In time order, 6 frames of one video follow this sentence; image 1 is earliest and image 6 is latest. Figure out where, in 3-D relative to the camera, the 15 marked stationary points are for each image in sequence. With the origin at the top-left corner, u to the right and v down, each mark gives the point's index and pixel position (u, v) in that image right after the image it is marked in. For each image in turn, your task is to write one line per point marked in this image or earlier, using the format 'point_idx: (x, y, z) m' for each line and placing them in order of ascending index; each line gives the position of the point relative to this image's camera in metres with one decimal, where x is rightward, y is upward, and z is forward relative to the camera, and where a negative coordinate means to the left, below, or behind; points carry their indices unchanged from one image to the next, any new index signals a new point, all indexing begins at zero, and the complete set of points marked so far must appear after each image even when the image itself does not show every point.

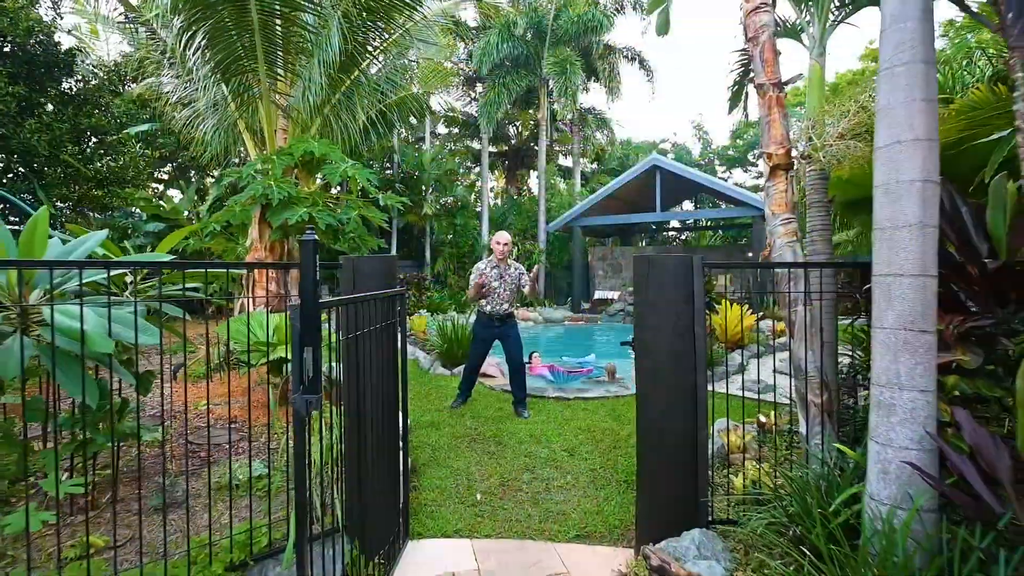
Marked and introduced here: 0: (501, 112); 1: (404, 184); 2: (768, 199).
0: (-0.5, +7.9, +15.7) m
1: (-4.5, +4.2, +14.7) m
2: (+2.1, +0.7, +2.8) m
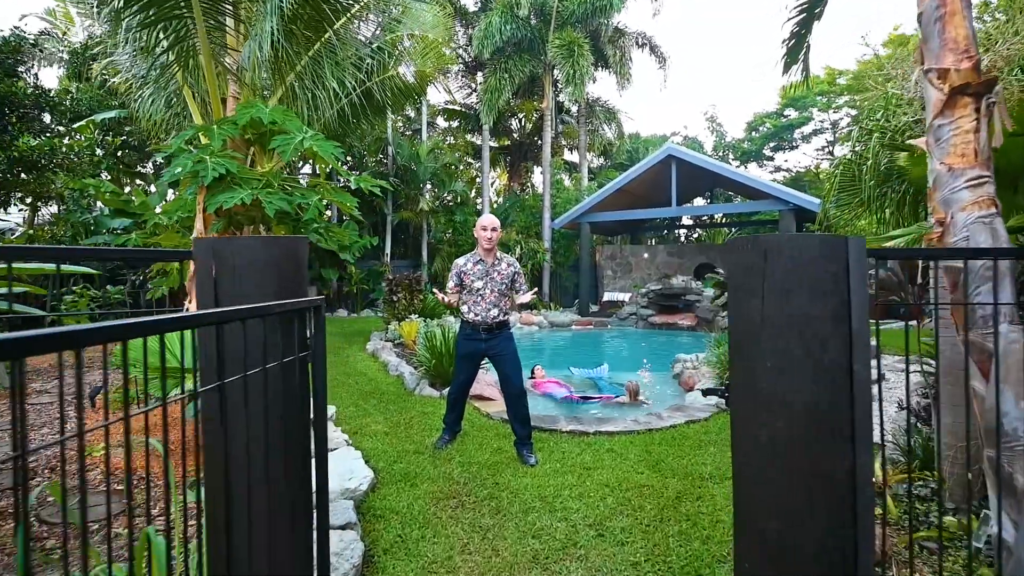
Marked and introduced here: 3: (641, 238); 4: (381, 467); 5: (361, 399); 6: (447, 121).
0: (-0.4, +7.9, +14.7) m
1: (-4.4, +4.2, +13.7) m
2: (+2.1, +0.7, +1.7) m
3: (+6.1, +2.4, +16.9) m
4: (-1.2, -1.6, +3.2) m
5: (-2.0, -1.5, +4.7) m
6: (-3.1, +8.0, +17.0) m
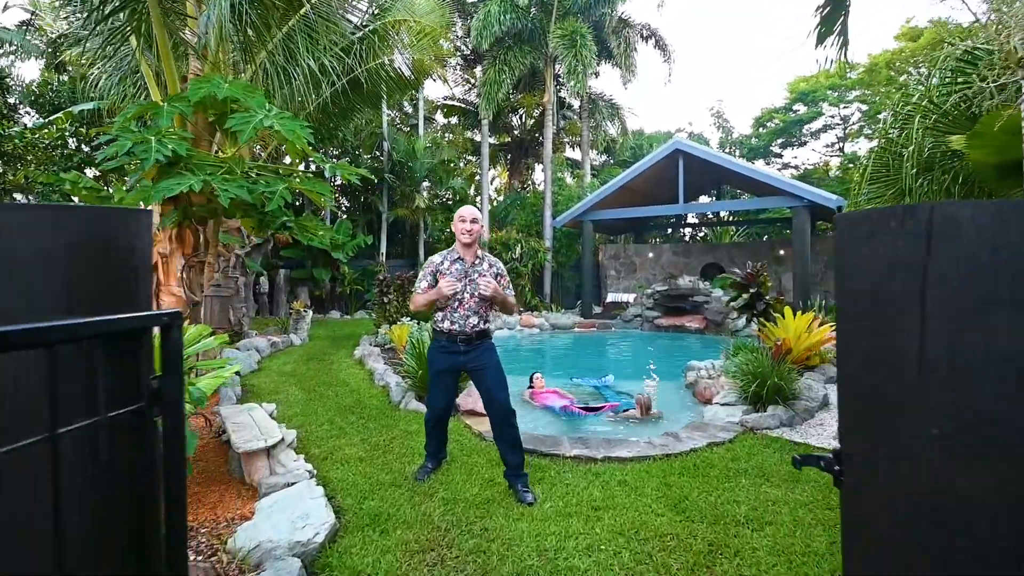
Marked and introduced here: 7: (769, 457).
0: (-0.4, +7.8, +14.2) m
1: (-4.4, +4.1, +13.2) m
2: (+2.0, +0.7, +1.2) m
3: (+6.1, +2.4, +16.3) m
4: (-1.2, -1.6, +2.6) m
5: (-2.1, -1.5, +4.2) m
6: (-3.1, +8.0, +16.5) m
7: (+2.4, -1.6, +3.3) m
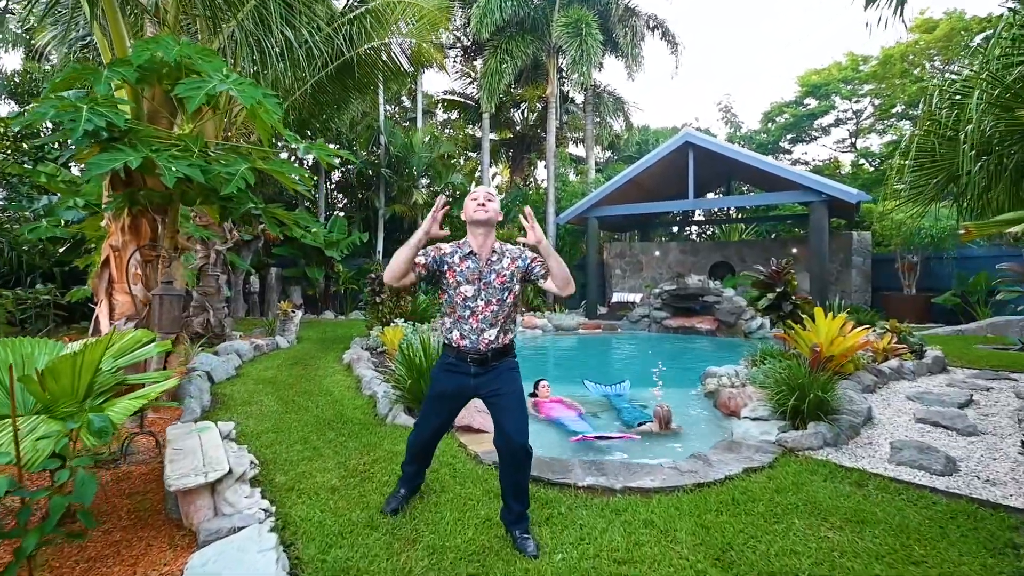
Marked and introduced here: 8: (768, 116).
0: (-0.3, +7.9, +13.6) m
1: (-4.3, +4.2, +12.7) m
2: (+2.0, +0.7, +0.7) m
3: (+6.2, +2.4, +15.8) m
4: (-1.2, -1.6, +2.1) m
5: (-2.0, -1.5, +3.6) m
6: (-3.0, +8.0, +15.9) m
7: (+2.5, -1.6, +2.8) m
8: (+14.4, +9.7, +19.9) m
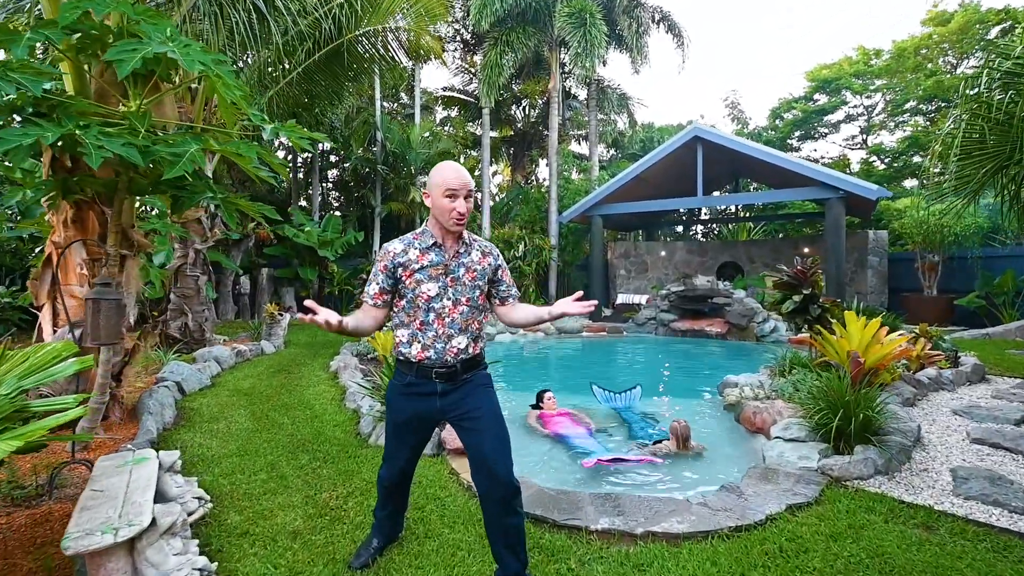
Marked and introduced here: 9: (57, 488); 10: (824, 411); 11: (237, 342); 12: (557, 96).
0: (-0.3, +7.8, +13.2) m
1: (-4.3, +4.1, +12.2) m
2: (+2.0, +0.7, +0.2) m
3: (+6.3, +2.3, +15.3) m
4: (-1.2, -1.6, +1.6) m
5: (-2.0, -1.5, +3.2) m
6: (-3.0, +8.0, +15.5) m
7: (+2.4, -1.6, +2.3) m
8: (+14.5, +9.6, +19.4) m
9: (-3.2, -1.4, +2.5) m
10: (+3.0, -1.2, +3.4) m
11: (-5.5, -1.1, +7.0) m
12: (+1.8, +7.6, +13.9) m
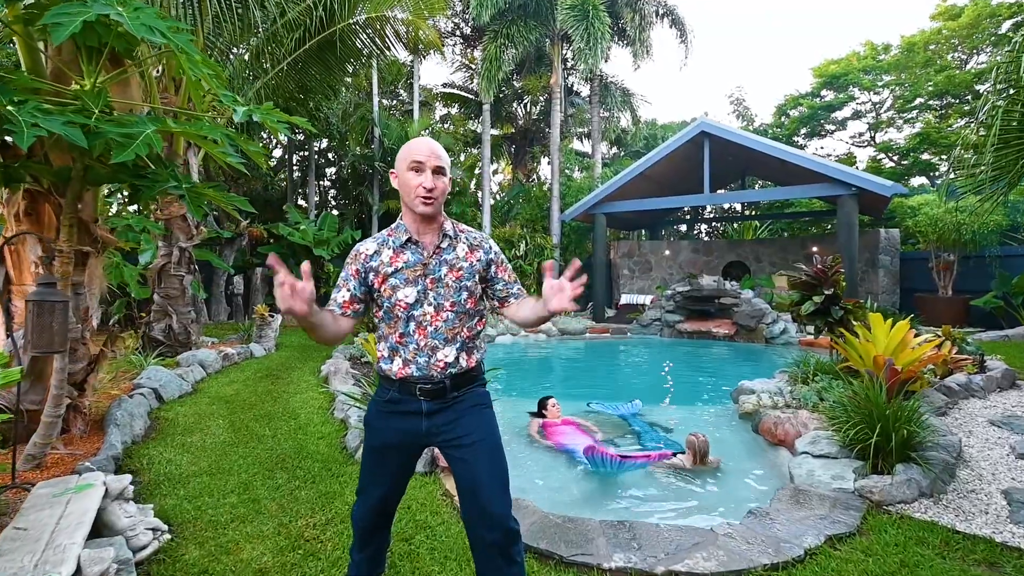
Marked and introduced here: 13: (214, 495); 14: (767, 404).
0: (-0.3, +7.8, +12.9) m
1: (-4.2, +4.1, +11.9) m
2: (+2.0, +0.7, -0.1) m
3: (+6.3, +2.3, +14.9) m
4: (-1.2, -1.6, +1.3) m
5: (-2.0, -1.5, +2.9) m
6: (-2.9, +8.0, +15.2) m
7: (+2.4, -1.6, +2.0) m
8: (+14.6, +9.6, +19.0) m
9: (-3.2, -1.4, +2.2) m
10: (+3.0, -1.2, +3.1) m
11: (-5.4, -1.1, +6.7) m
12: (+1.8, +7.6, +13.6) m
13: (-2.2, -1.5, +2.6) m
14: (+3.1, -1.4, +4.3) m
